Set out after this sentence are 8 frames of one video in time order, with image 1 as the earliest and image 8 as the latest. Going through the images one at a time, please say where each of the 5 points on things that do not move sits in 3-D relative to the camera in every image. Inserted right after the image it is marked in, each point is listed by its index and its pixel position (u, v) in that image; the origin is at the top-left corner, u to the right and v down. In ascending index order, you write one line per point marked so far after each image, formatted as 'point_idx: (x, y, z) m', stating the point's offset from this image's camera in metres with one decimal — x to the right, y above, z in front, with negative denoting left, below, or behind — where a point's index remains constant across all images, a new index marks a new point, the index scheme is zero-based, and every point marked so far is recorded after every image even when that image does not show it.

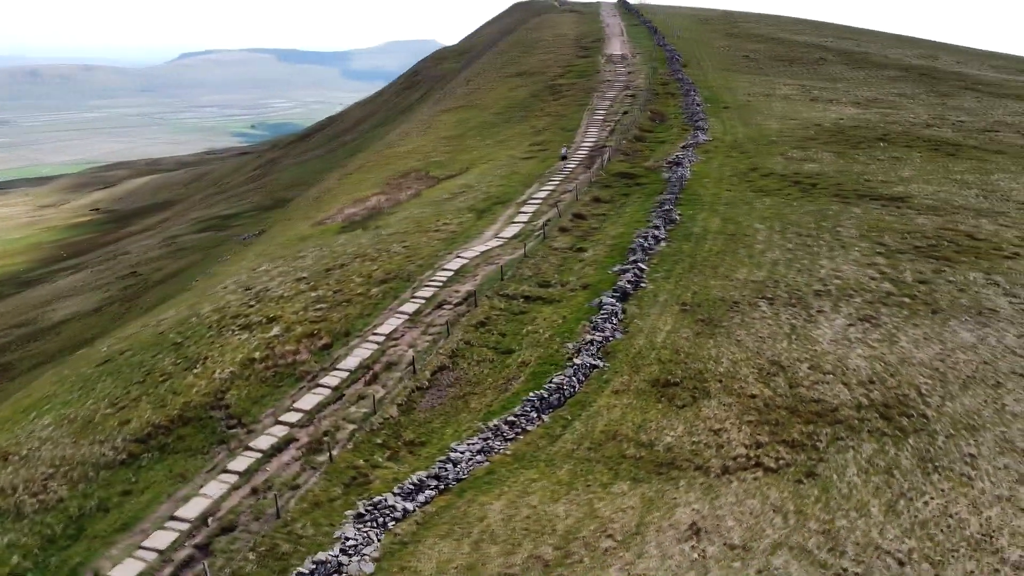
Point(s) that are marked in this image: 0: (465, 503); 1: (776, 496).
0: (-1.0, -5.0, +19.0) m
1: (+6.2, -4.8, +18.8) m
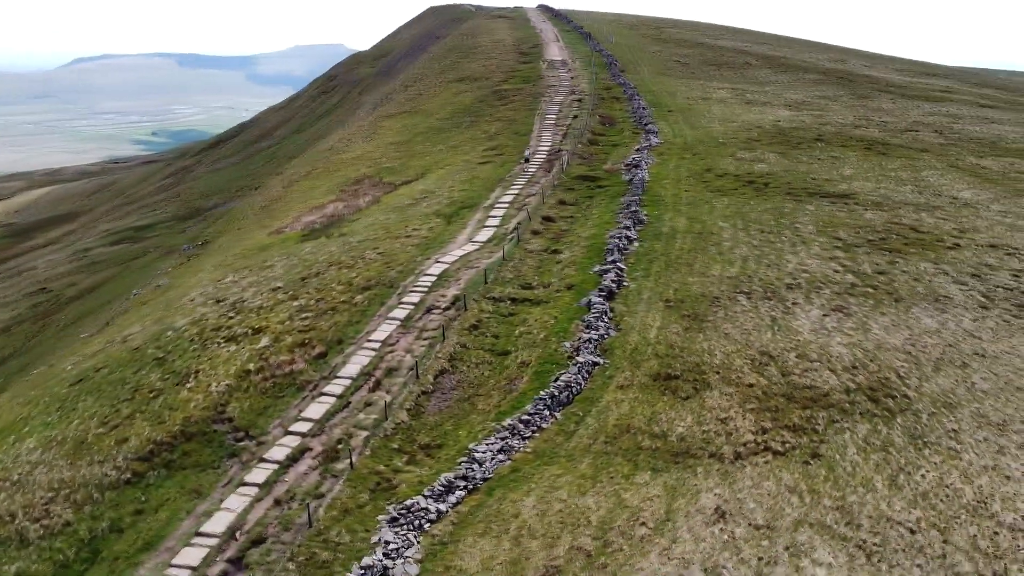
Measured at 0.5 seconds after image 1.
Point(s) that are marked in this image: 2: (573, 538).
0: (-0.3, -5.1, +19.4) m
1: (+6.9, -4.6, +20.0) m
2: (+1.4, -5.6, +18.1) m
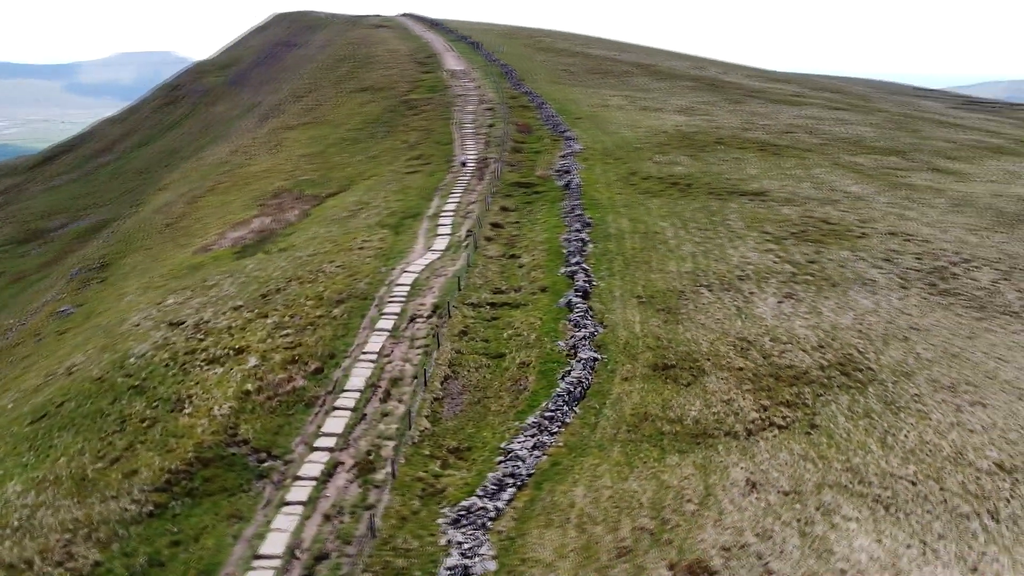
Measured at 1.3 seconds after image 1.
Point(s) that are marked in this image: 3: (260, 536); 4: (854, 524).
0: (+0.9, -5.2, +20.4) m
1: (+7.9, -4.3, +22.2) m
2: (+2.9, -5.6, +19.4) m
3: (-6.0, -6.0, +19.6) m
4: (+8.2, -5.6, +19.4) m
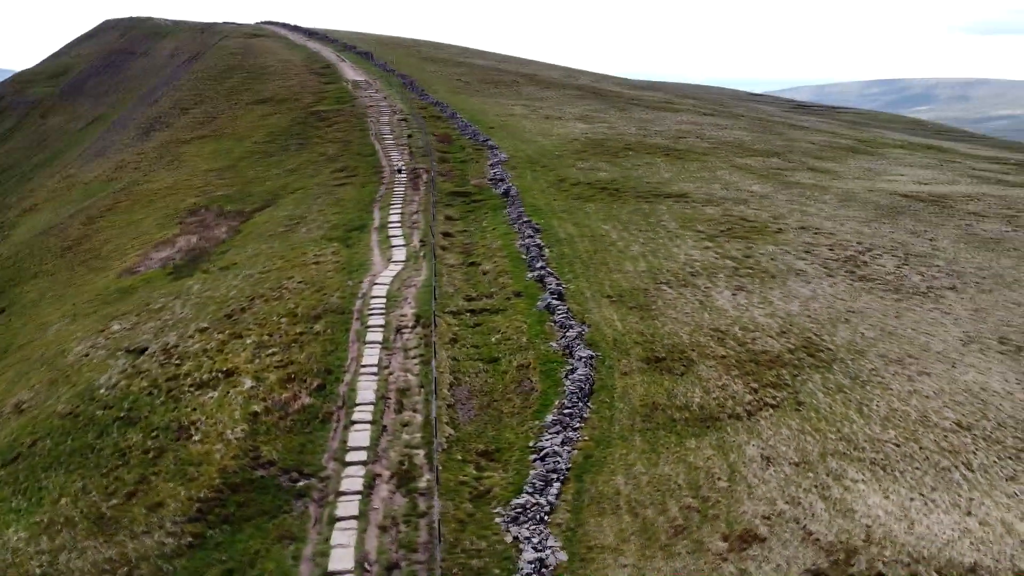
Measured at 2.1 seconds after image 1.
0: (+2.1, -5.2, +21.6) m
1: (+8.6, -4.1, +24.6) m
2: (+4.3, -5.5, +21.0) m
3: (-4.5, -6.4, +19.5) m
4: (+9.5, -5.3, +21.9) m
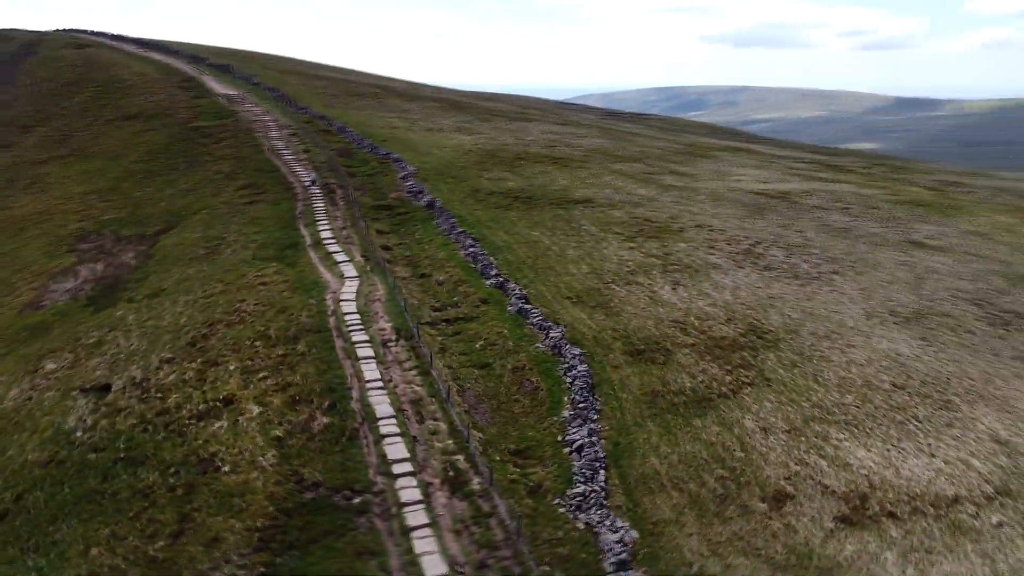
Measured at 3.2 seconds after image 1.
0: (+3.5, -5.2, +23.5) m
1: (+9.0, -3.7, +27.9) m
2: (+5.7, -5.4, +23.4) m
3: (-2.5, -6.7, +20.0) m
4: (+10.5, -4.8, +25.5) m
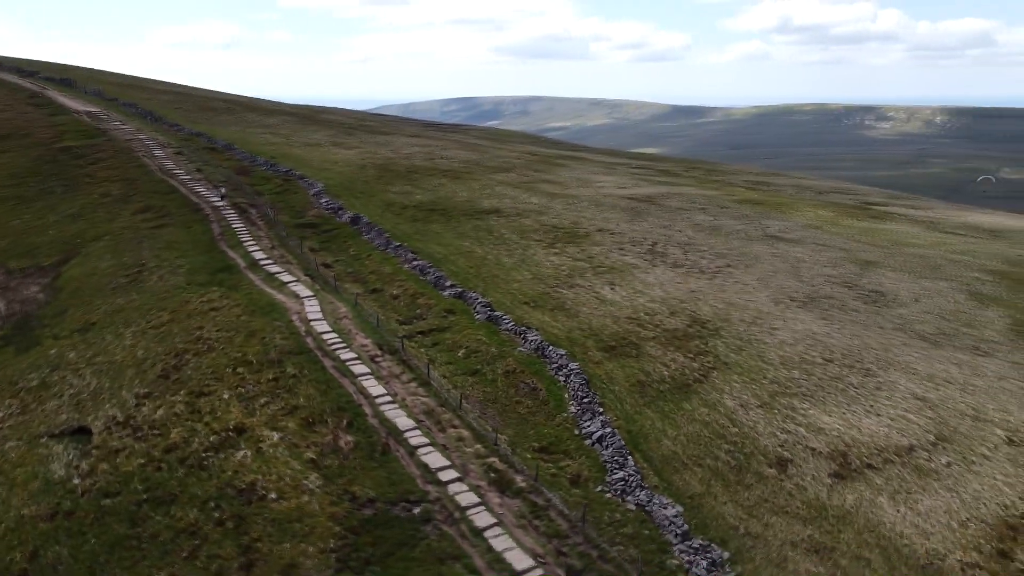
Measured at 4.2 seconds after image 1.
0: (+4.4, -5.2, +25.7) m
1: (+8.6, -3.4, +31.3) m
2: (+6.6, -5.2, +26.1) m
3: (-0.4, -7.0, +20.9) m
4: (+10.8, -4.4, +29.4) m
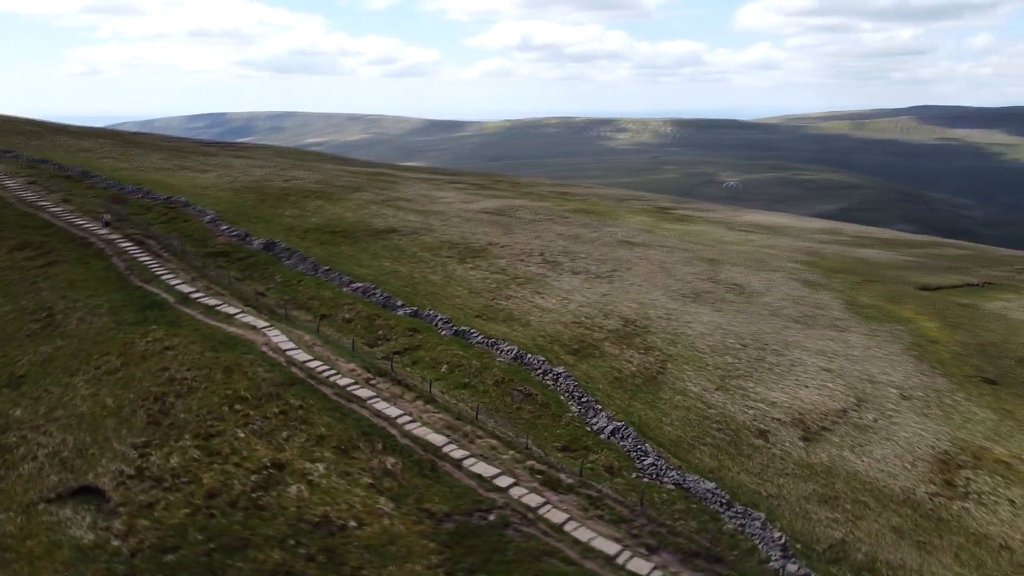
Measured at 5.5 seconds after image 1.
0: (+5.2, -5.3, +28.6) m
1: (+7.5, -3.4, +35.2) m
2: (+7.2, -5.2, +29.7) m
3: (+2.1, -7.3, +22.6) m
4: (+10.2, -4.2, +33.9) m
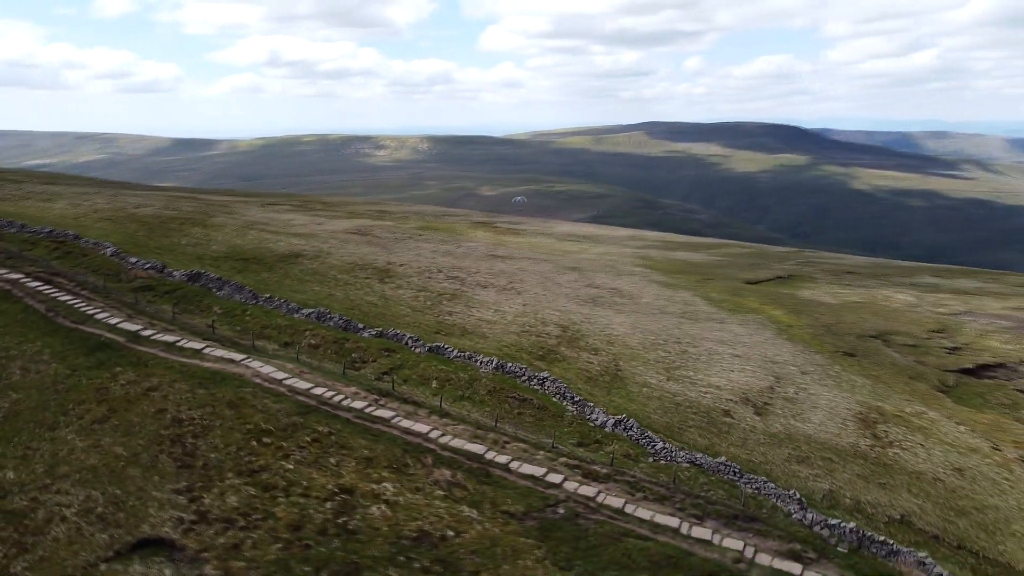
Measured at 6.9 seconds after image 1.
0: (+5.6, -5.4, +32.1) m
1: (+5.8, -3.6, +39.1) m
2: (+7.2, -5.2, +33.6) m
3: (+4.4, -7.5, +25.4) m
4: (+8.9, -4.2, +38.6) m
